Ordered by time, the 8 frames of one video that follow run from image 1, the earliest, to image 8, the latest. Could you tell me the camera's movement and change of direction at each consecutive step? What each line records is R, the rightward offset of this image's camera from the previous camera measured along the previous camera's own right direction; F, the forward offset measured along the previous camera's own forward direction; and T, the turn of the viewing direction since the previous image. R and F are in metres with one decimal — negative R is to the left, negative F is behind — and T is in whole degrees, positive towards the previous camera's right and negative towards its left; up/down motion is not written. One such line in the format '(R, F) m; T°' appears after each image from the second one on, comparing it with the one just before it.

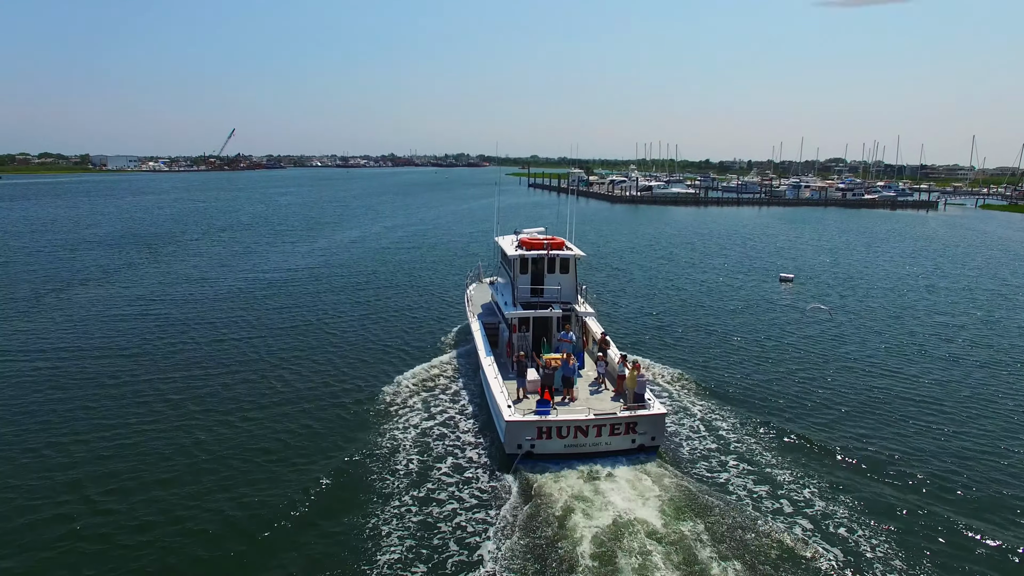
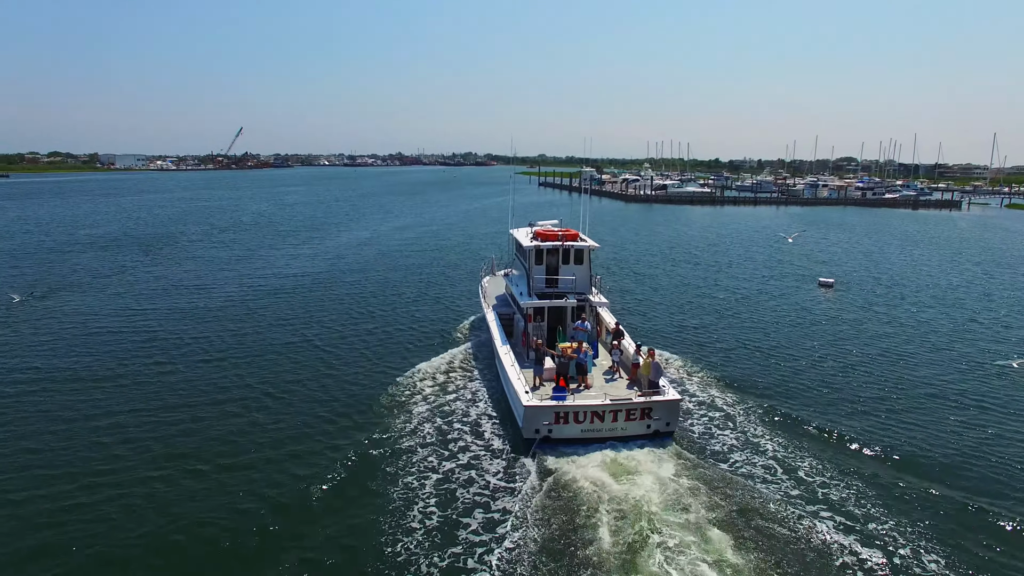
(-0.3, +1.2) m; -1°
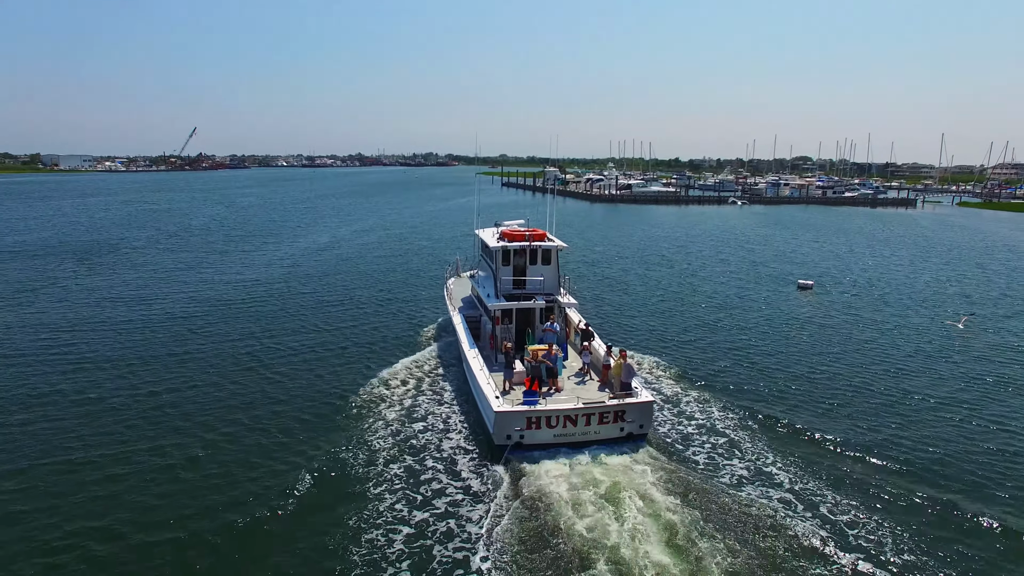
(-0.1, +0.9) m; +3°
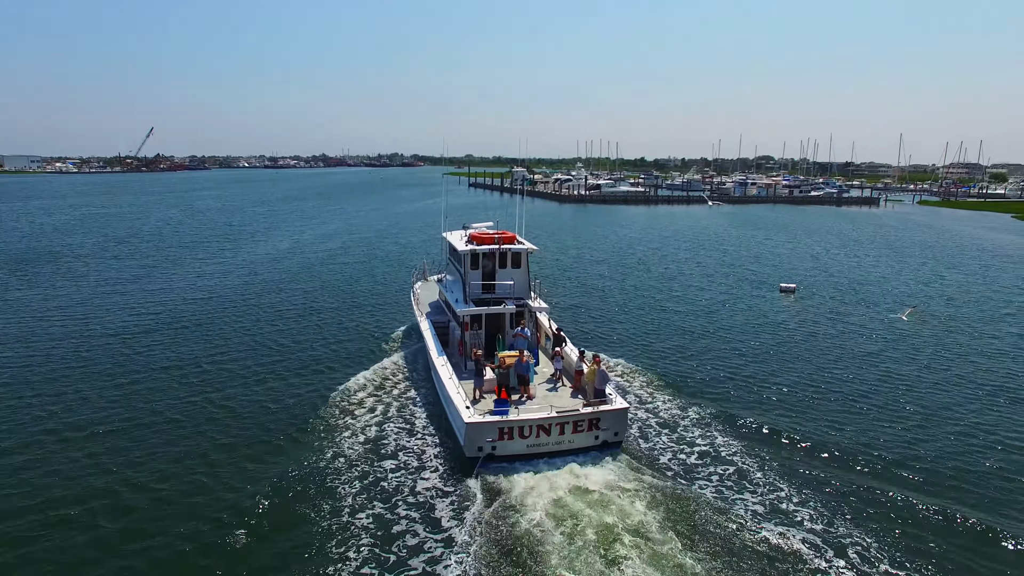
(0.0, +0.9) m; +3°
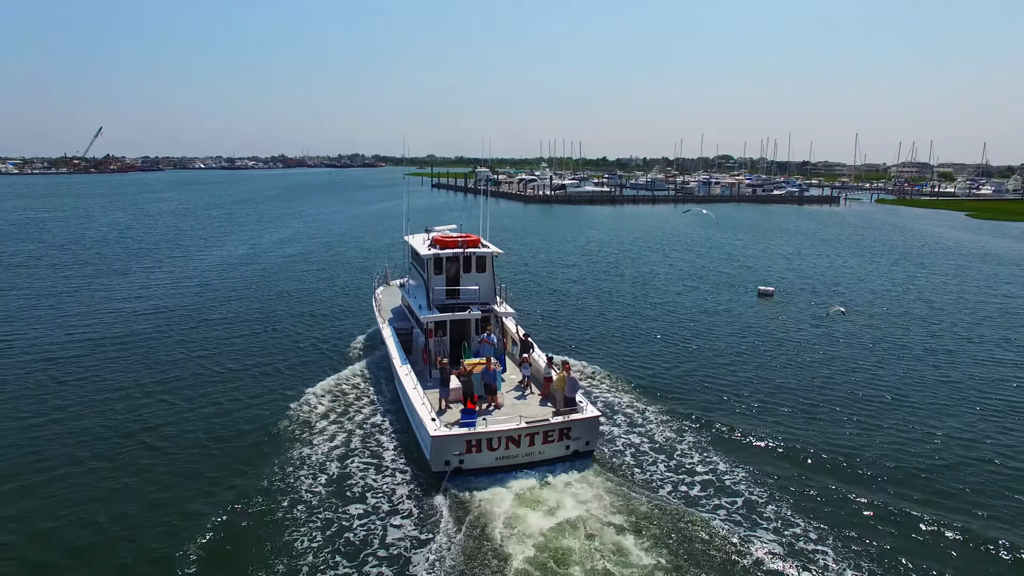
(0.0, +1.0) m; +3°
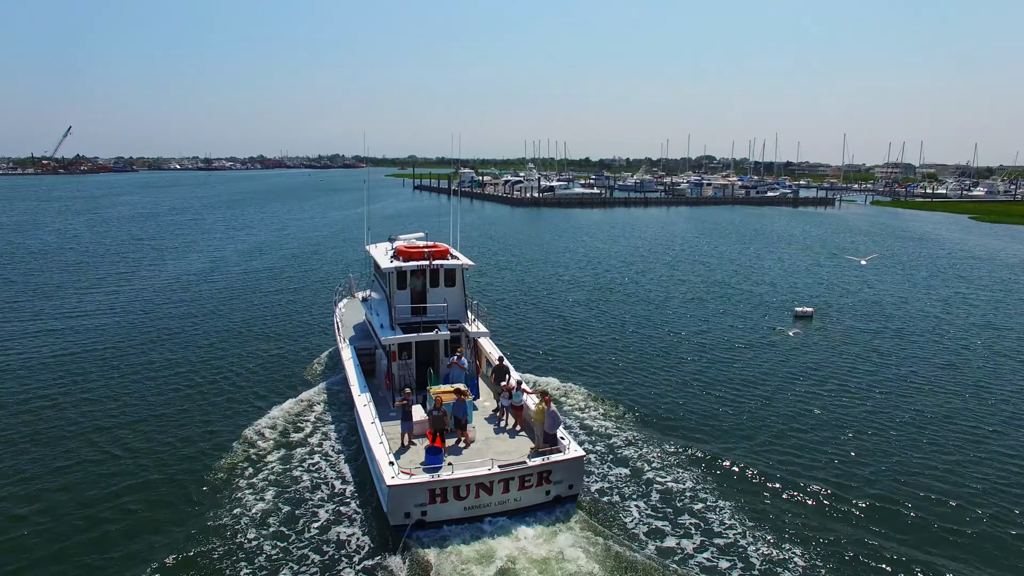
(0.0, +2.7) m; +2°
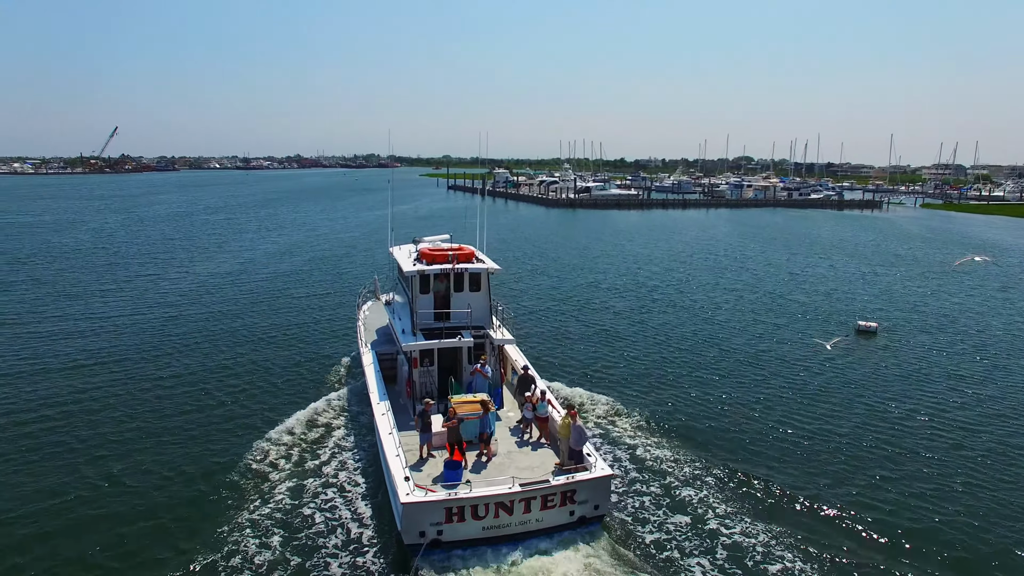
(0.0, +0.9) m; -3°
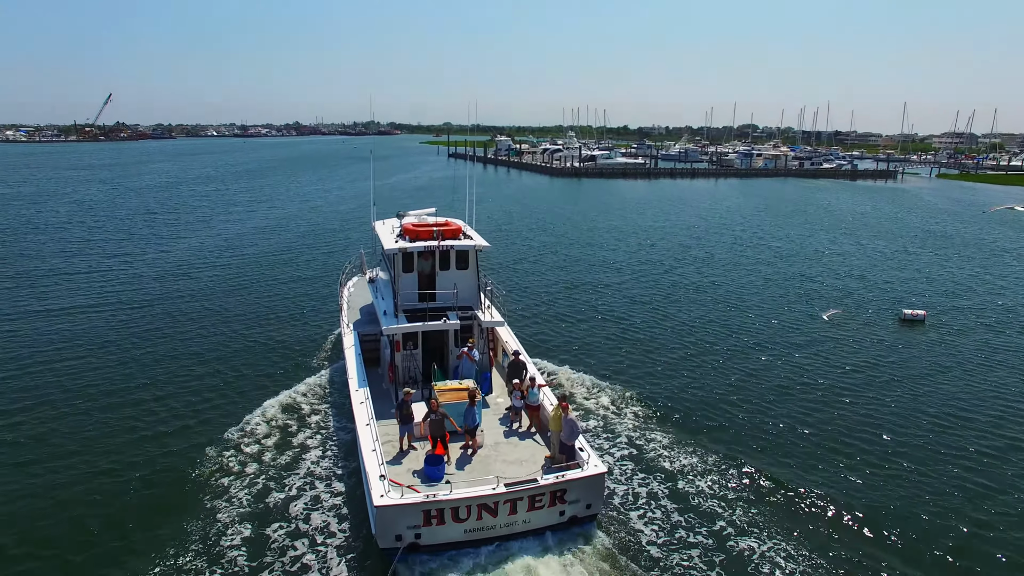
(0.0, +1.3) m; 0°
